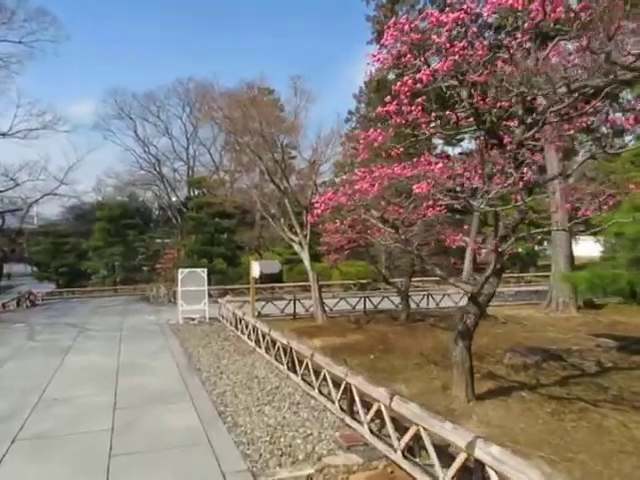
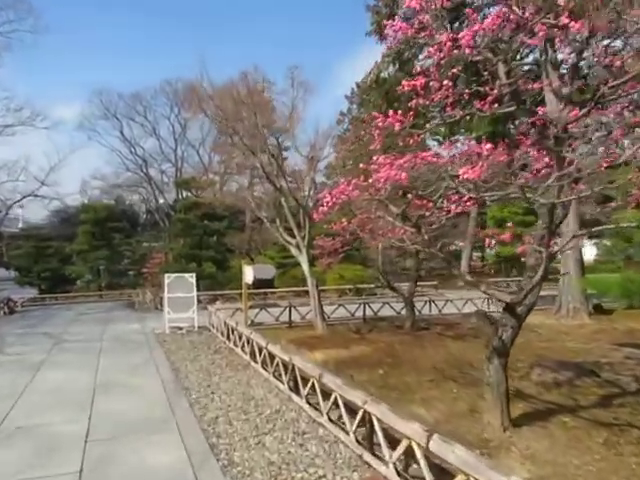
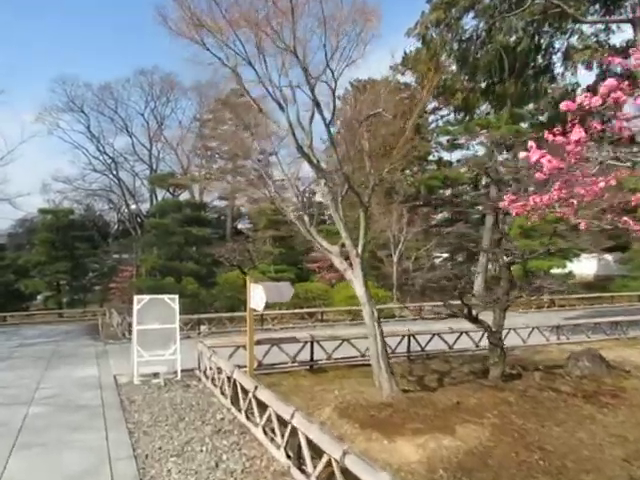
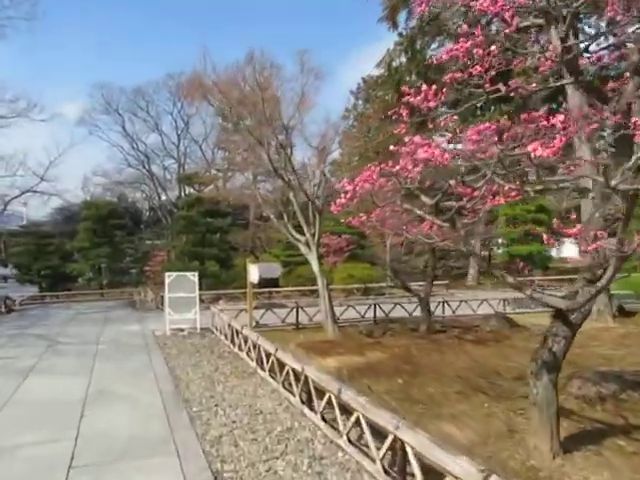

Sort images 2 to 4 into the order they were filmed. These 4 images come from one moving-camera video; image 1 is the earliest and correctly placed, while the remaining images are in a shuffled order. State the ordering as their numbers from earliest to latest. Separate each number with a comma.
2, 4, 3
